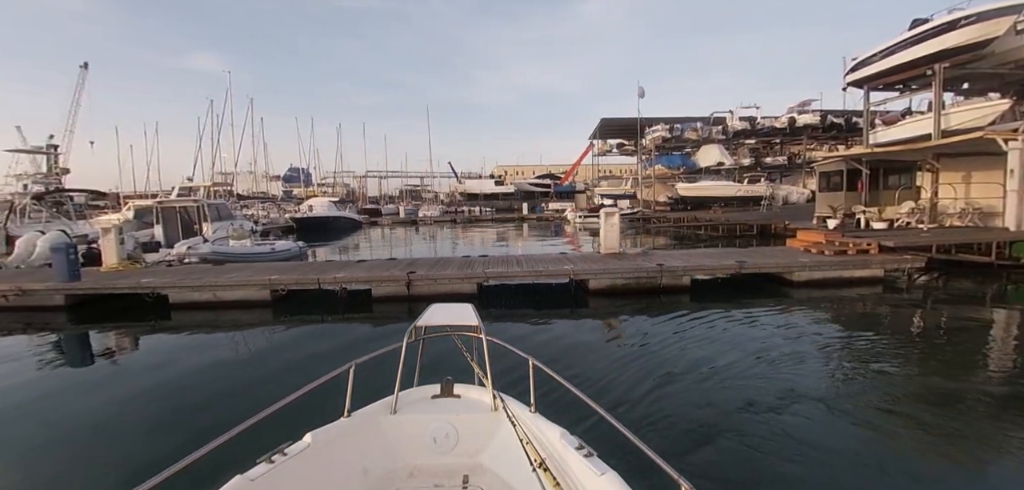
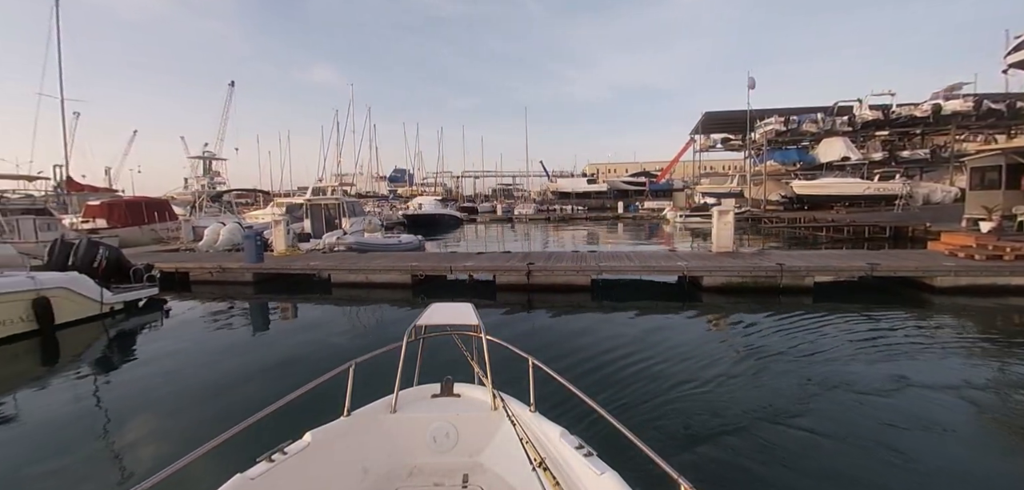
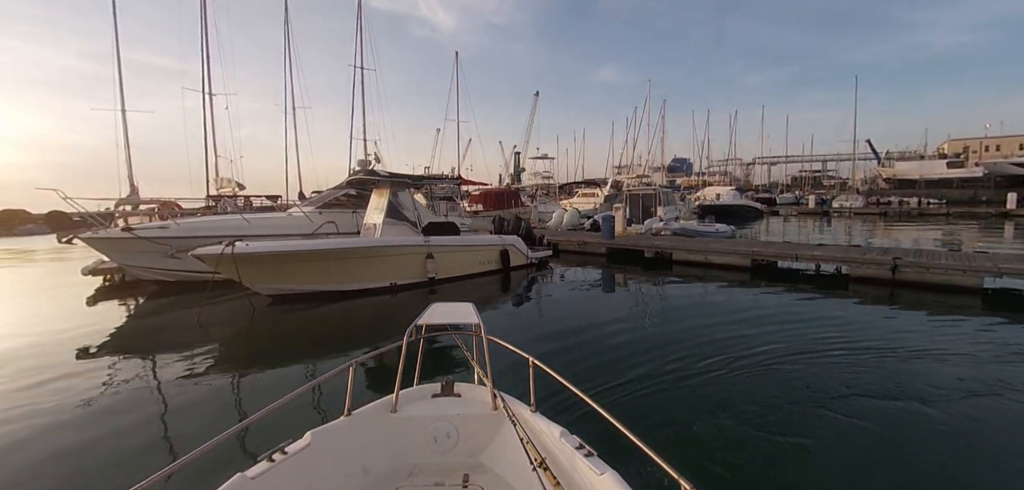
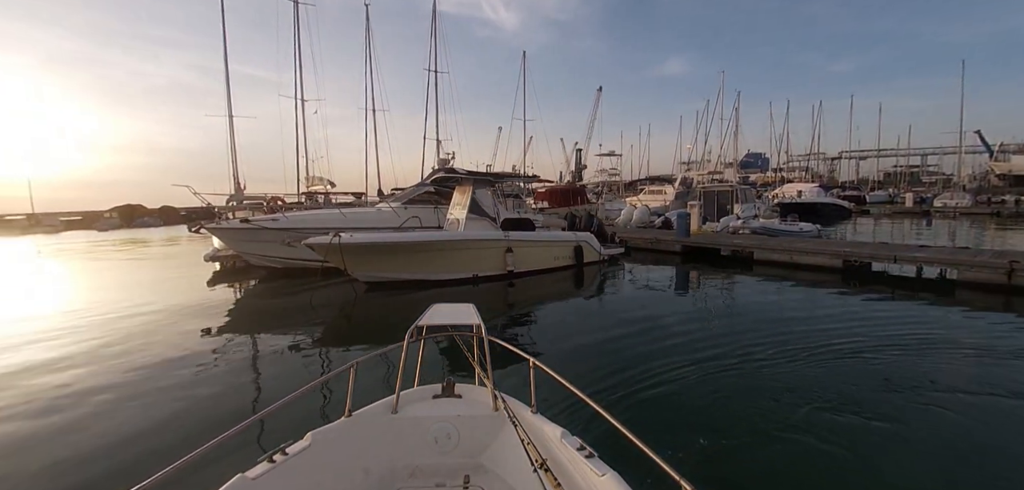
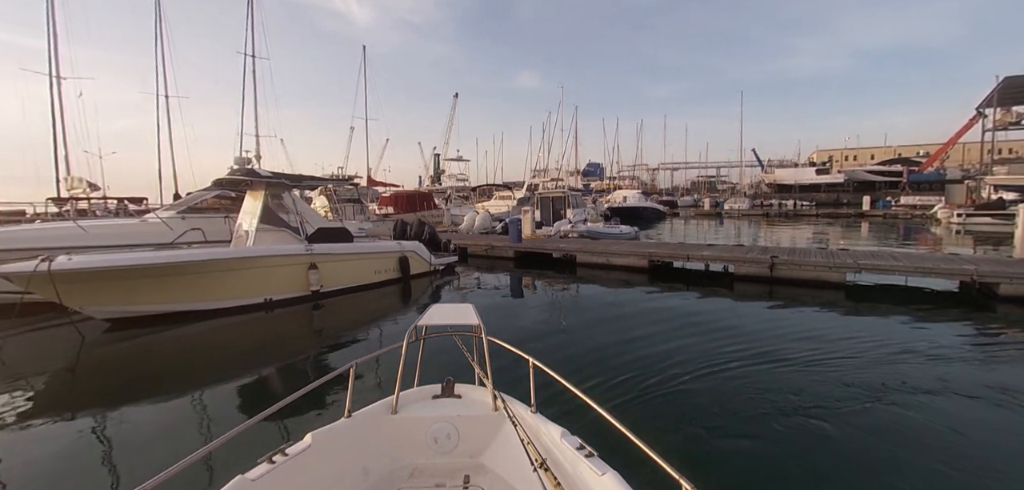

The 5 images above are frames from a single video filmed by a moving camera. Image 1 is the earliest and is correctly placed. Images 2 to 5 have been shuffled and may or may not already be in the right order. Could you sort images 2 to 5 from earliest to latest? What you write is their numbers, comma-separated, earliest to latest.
2, 5, 3, 4
